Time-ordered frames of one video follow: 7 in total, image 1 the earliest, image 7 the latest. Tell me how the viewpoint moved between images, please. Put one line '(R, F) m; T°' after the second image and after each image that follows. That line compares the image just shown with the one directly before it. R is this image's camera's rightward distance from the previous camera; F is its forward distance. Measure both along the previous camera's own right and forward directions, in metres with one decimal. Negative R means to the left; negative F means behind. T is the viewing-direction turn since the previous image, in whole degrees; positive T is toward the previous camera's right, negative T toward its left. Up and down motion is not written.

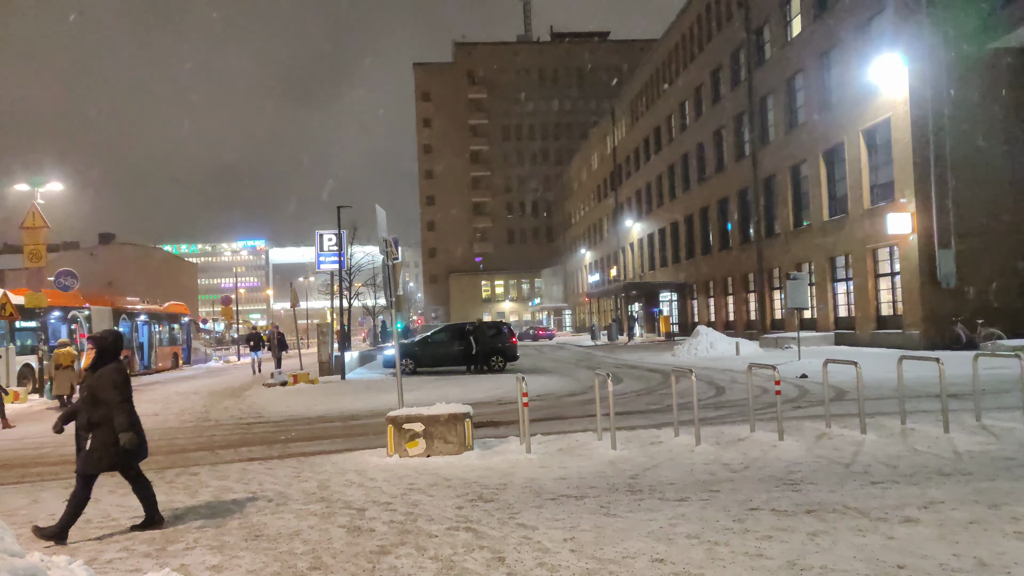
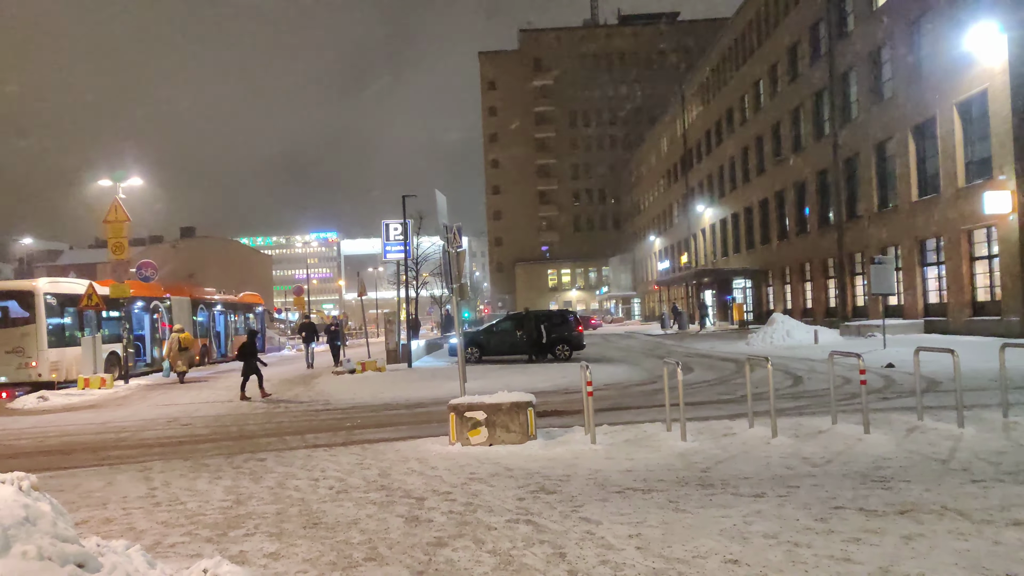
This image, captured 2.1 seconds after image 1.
(+0.1, +0.3) m; -5°
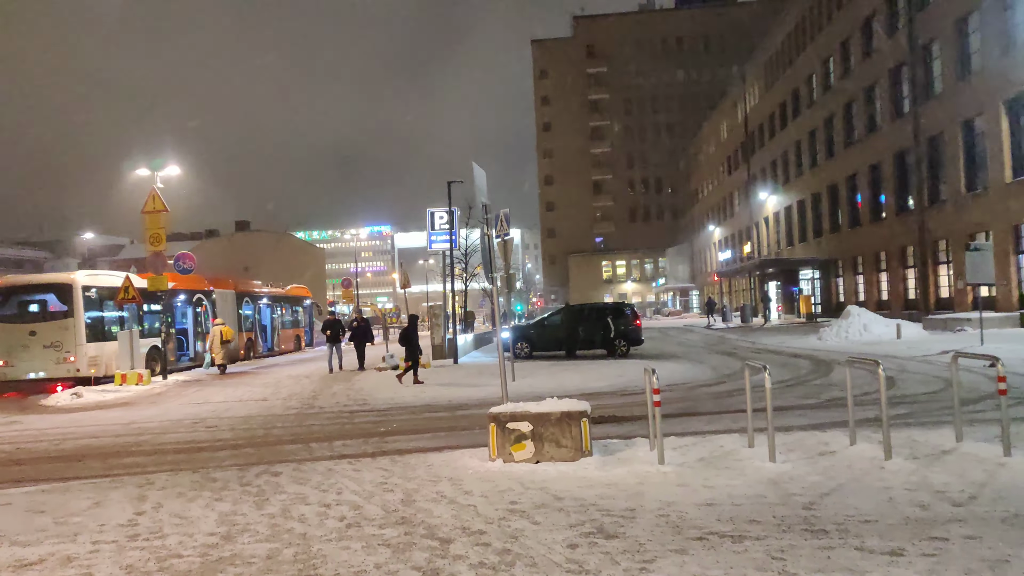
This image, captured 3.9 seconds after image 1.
(0.0, +1.5) m; -4°
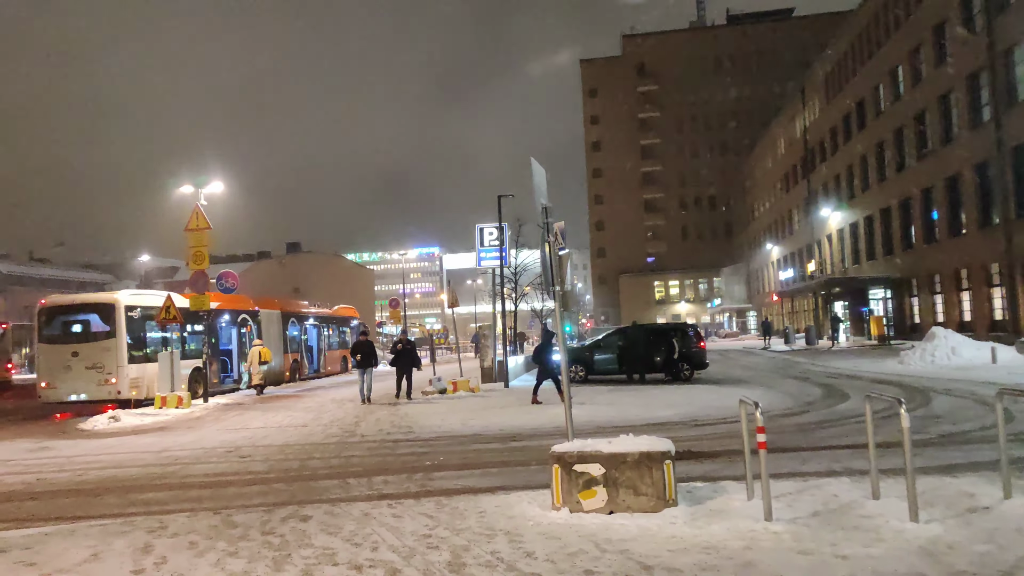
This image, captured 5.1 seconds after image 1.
(-0.2, +1.3) m; -4°
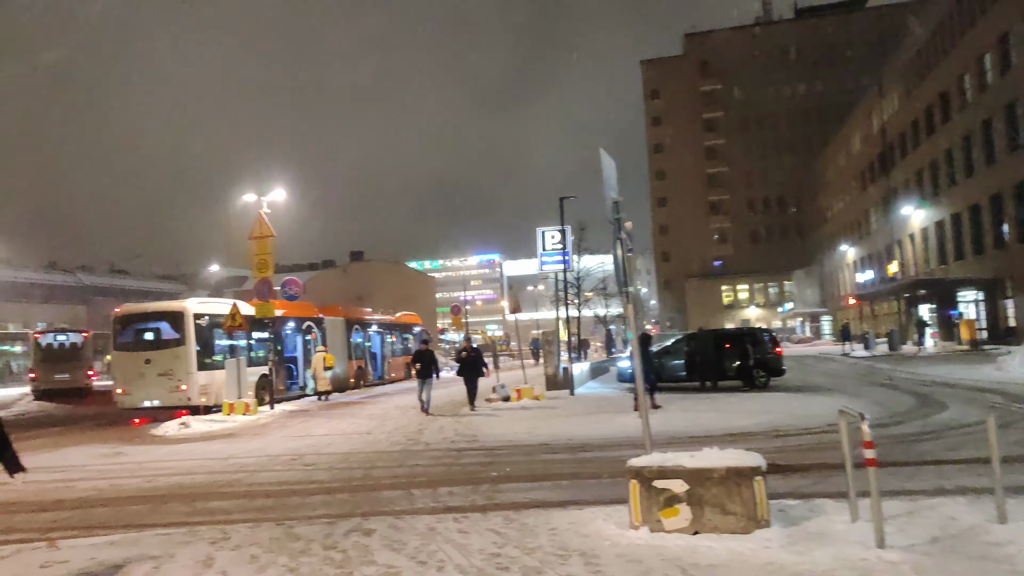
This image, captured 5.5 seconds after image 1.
(-0.1, +0.5) m; -5°
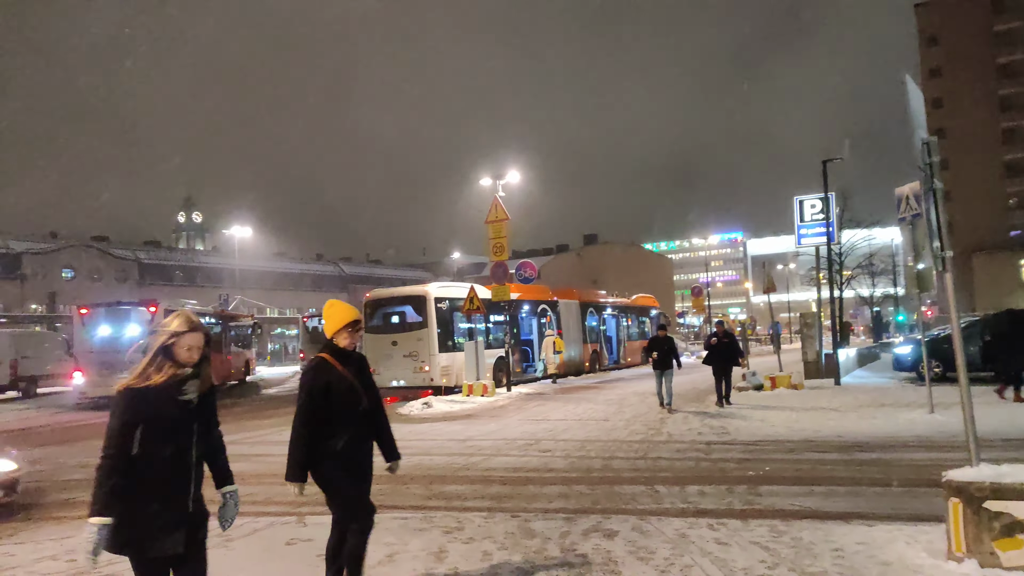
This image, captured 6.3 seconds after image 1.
(-0.2, +0.9) m; -18°
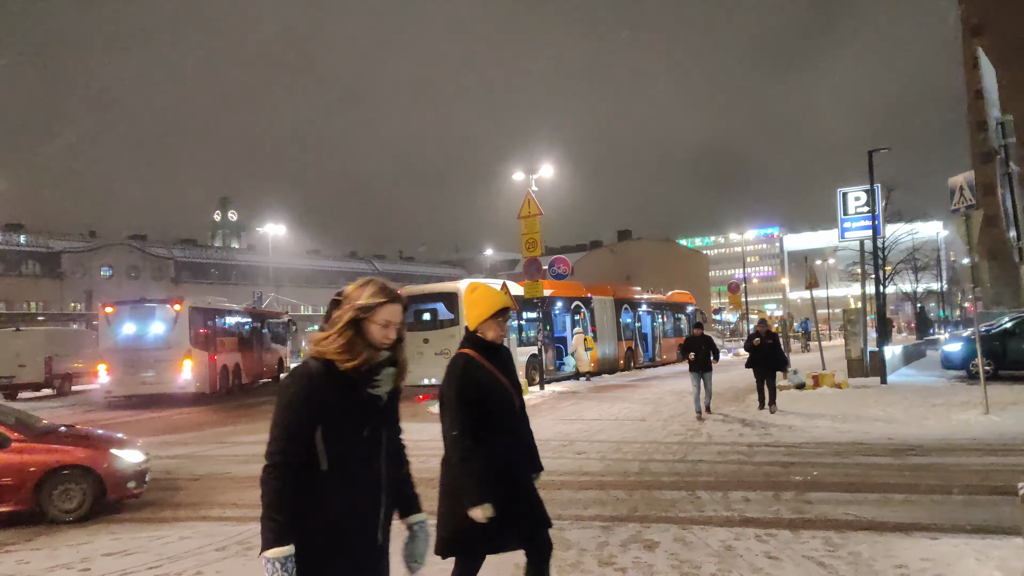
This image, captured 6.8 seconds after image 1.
(0.0, +0.4) m; -3°
